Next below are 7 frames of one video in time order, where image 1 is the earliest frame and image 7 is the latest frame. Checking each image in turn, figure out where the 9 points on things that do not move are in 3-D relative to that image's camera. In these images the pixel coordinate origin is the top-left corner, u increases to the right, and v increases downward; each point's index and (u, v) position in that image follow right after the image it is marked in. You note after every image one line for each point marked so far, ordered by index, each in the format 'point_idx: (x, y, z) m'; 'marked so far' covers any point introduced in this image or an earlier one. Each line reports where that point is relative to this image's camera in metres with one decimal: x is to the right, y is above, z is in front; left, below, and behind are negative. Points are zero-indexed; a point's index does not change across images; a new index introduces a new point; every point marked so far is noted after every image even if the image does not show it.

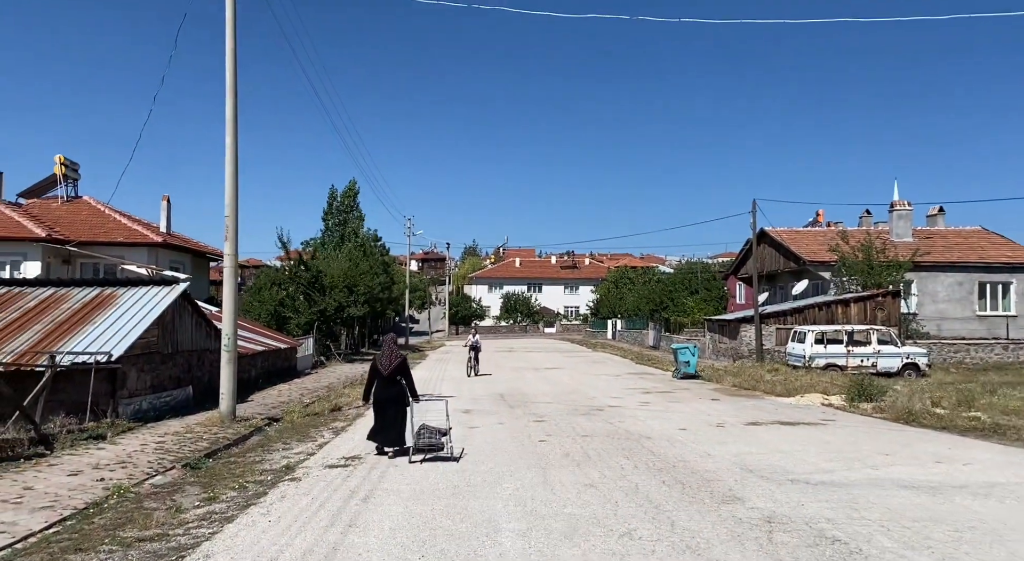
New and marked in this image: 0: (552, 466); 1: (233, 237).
0: (+0.5, -2.2, +8.9) m
1: (-5.0, +0.8, +13.7) m
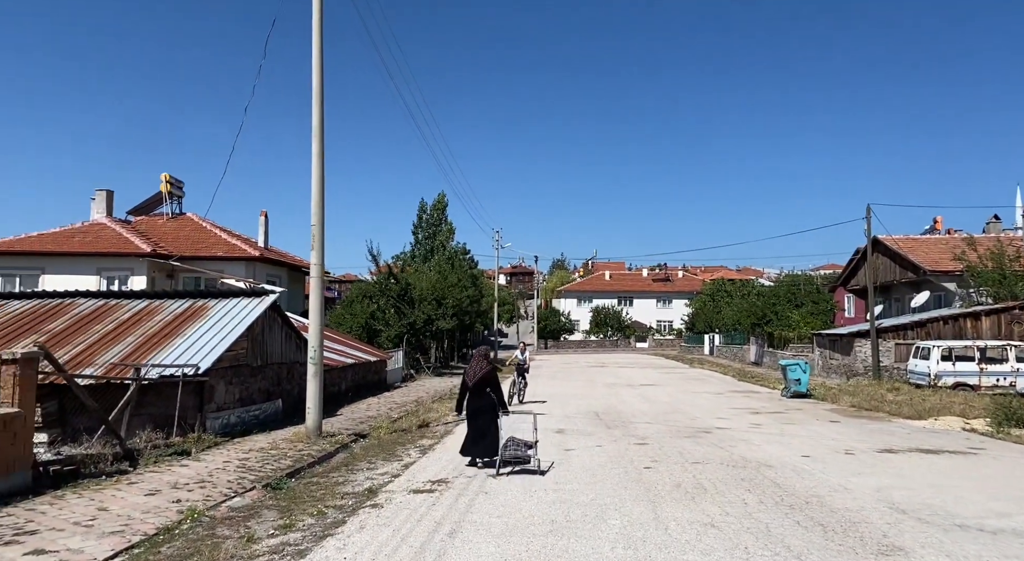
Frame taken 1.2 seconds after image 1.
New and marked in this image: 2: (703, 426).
0: (+1.5, -2.2, +7.8) m
1: (-3.4, +0.6, +13.3) m
2: (+3.8, -2.9, +15.2) m
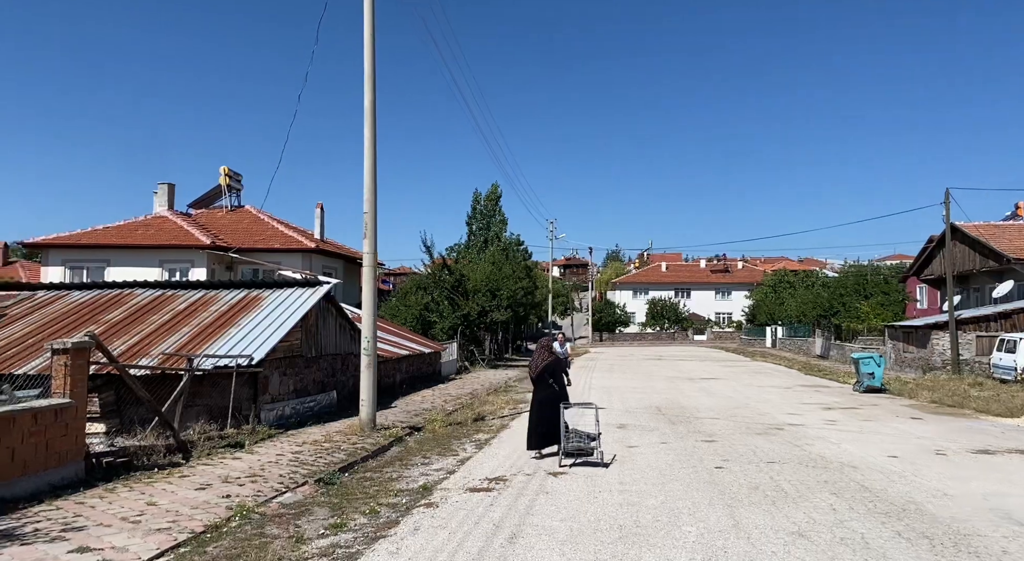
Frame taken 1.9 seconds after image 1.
0: (+2.1, -2.1, +7.1) m
1: (-2.4, +0.8, +13.0) m
2: (+4.9, -2.7, +14.4) m
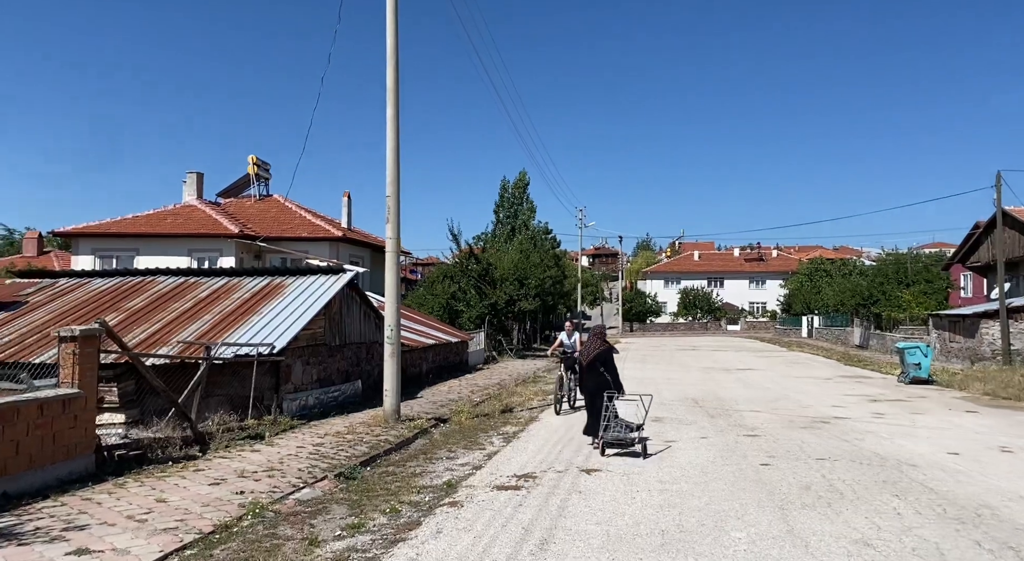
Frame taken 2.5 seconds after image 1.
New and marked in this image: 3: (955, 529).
0: (+2.4, -1.9, +6.5) m
1: (-1.9, +1.0, +12.5) m
2: (+5.5, -2.4, +13.6) m
3: (+3.4, -1.9, +5.8) m
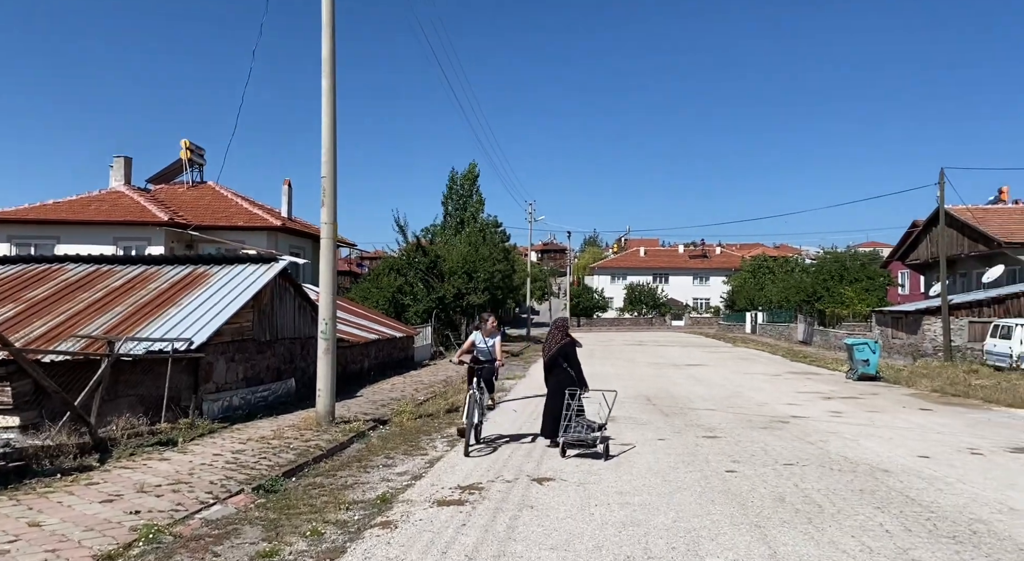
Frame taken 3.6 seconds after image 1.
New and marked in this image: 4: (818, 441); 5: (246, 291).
0: (+2.0, -1.8, +5.8) m
1: (-2.7, +1.2, +11.4) m
2: (+4.5, -2.3, +13.1) m
3: (+3.0, -1.8, +5.2) m
4: (+4.0, -2.1, +10.1) m
5: (-4.4, -0.2, +12.6) m
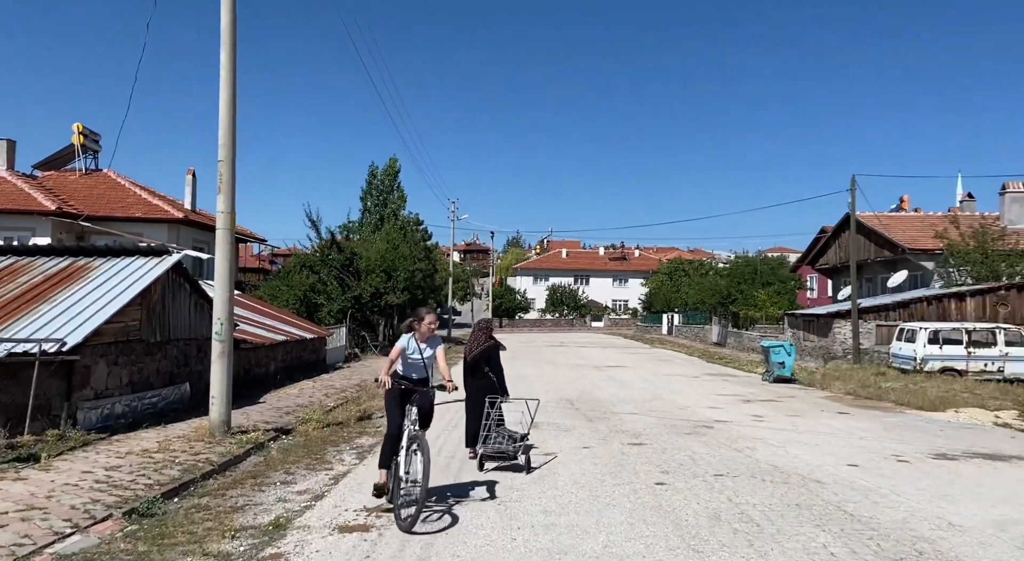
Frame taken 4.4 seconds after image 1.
0: (+1.4, -1.8, +5.2) m
1: (-3.8, +1.3, +10.4) m
2: (+3.1, -2.3, +12.8) m
3: (+2.4, -1.8, +4.8) m
4: (+3.0, -2.1, +9.7) m
5: (-5.6, -0.1, +11.3) m
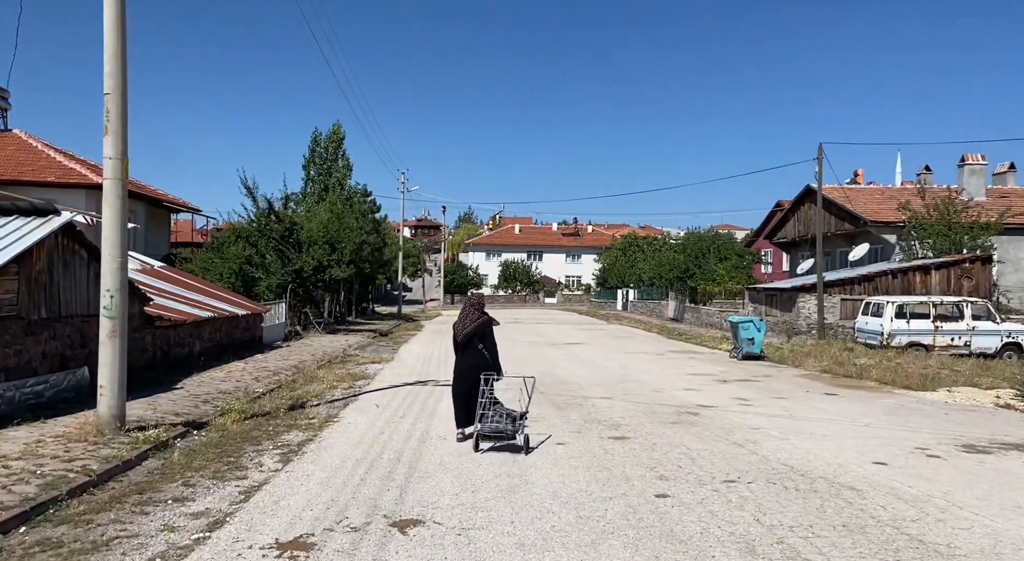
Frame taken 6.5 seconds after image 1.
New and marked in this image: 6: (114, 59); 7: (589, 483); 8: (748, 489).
0: (+1.2, -1.6, +3.7) m
1: (-4.3, +1.7, +8.4) m
2: (+2.5, -1.8, +11.4) m
3: (+2.3, -1.6, +3.3) m
4: (+2.5, -1.7, +8.3) m
5: (-6.2, +0.3, +9.3) m
6: (-4.3, +2.4, +8.5) m
7: (+0.6, -1.7, +6.2) m
8: (+1.9, -1.7, +6.0) m
